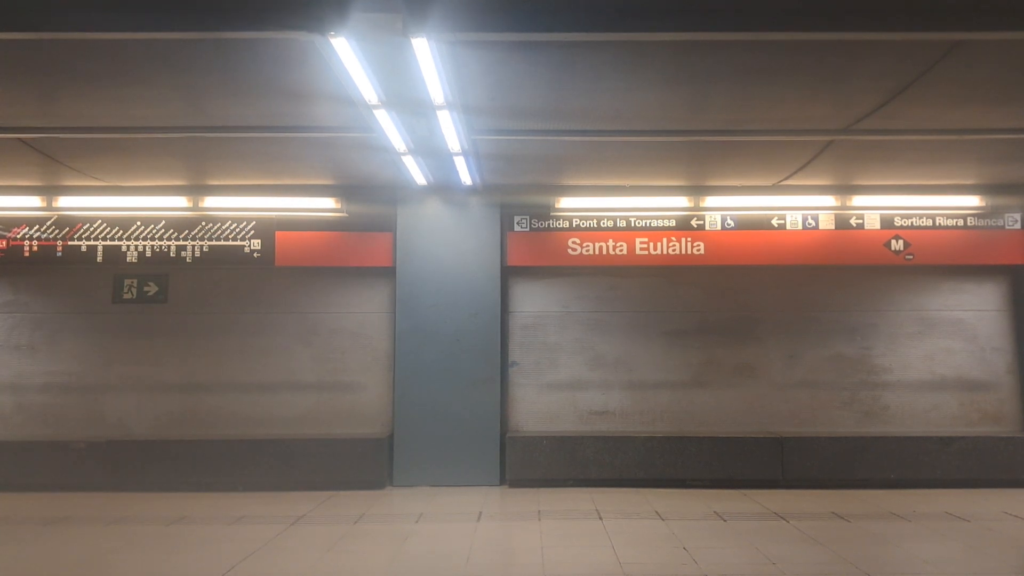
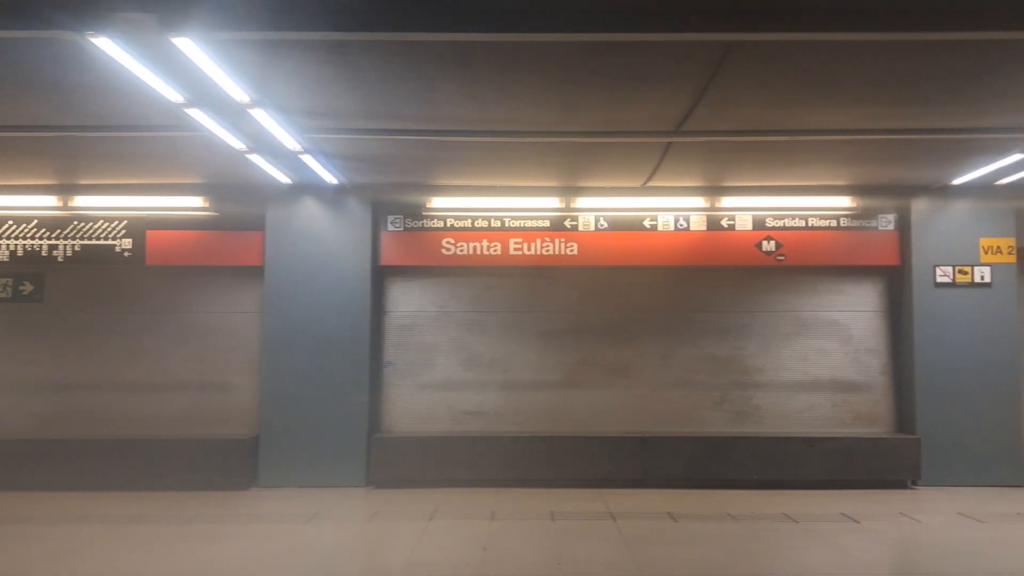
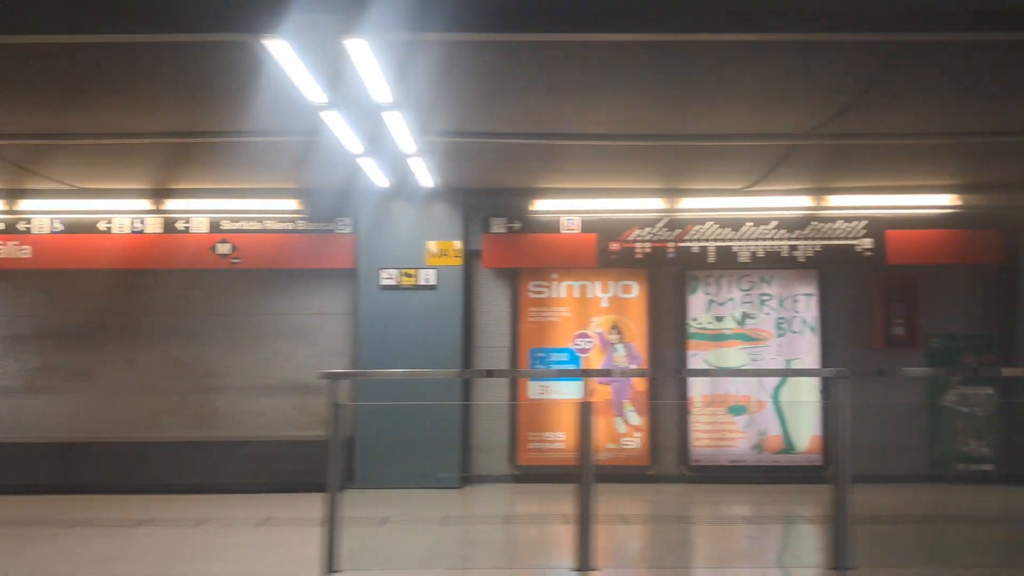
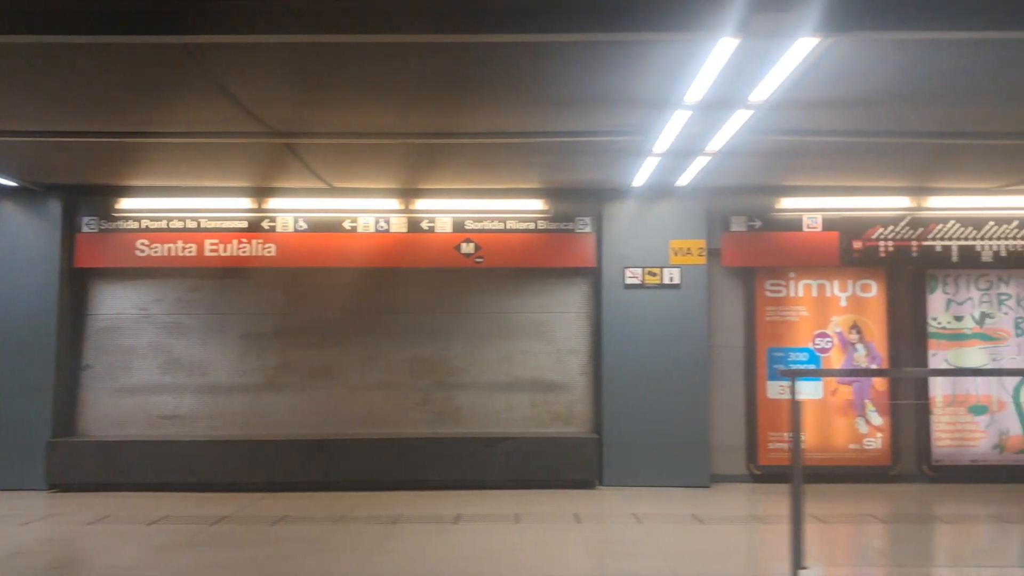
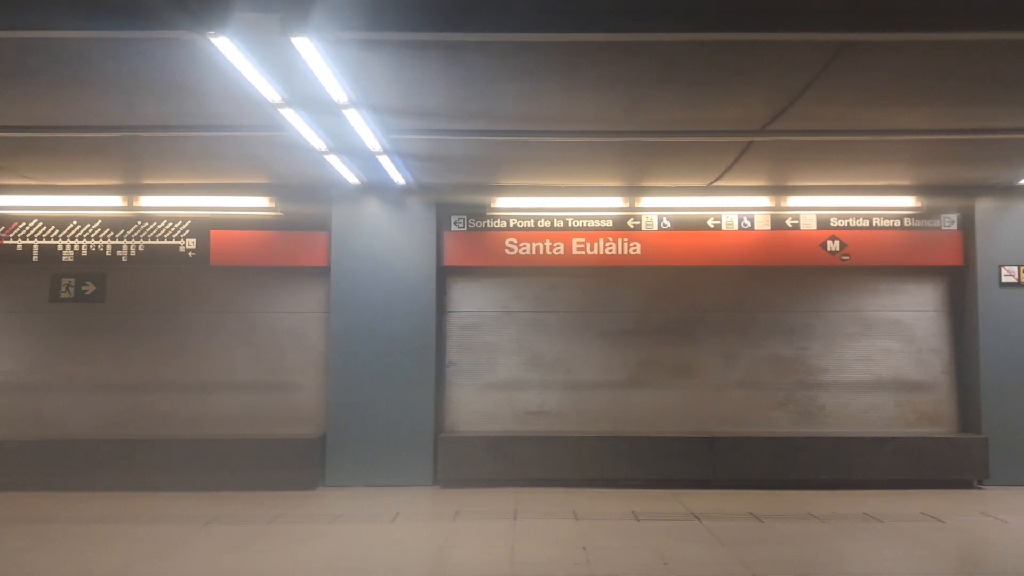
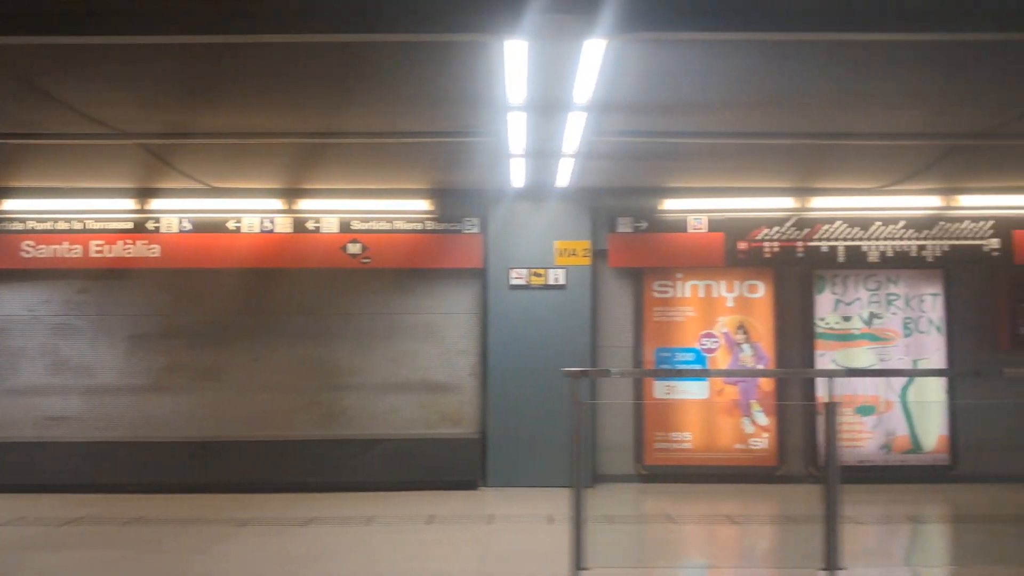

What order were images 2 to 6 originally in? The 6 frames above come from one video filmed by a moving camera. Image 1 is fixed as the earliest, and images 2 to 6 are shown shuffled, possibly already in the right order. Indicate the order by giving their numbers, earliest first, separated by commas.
5, 2, 4, 6, 3
